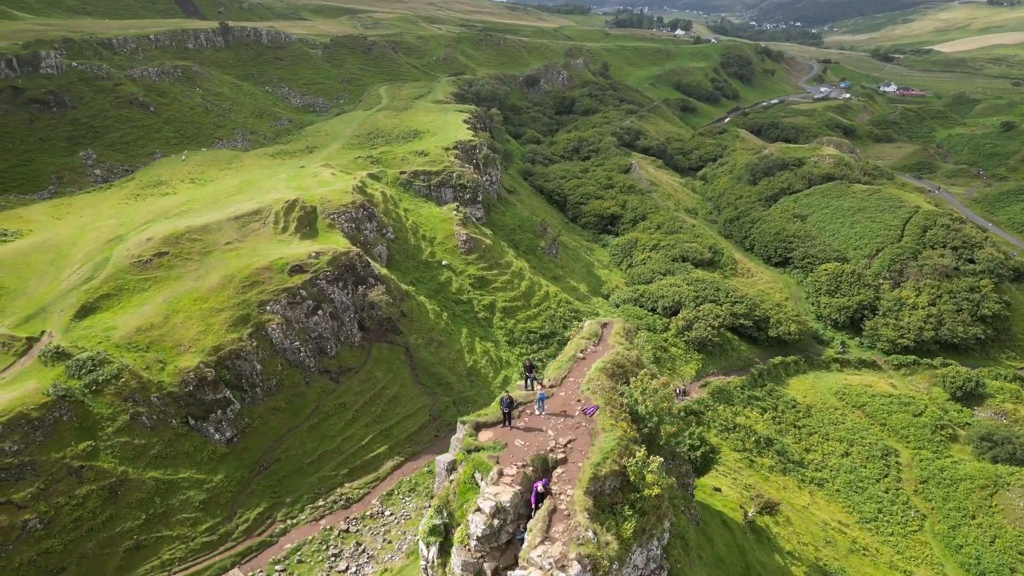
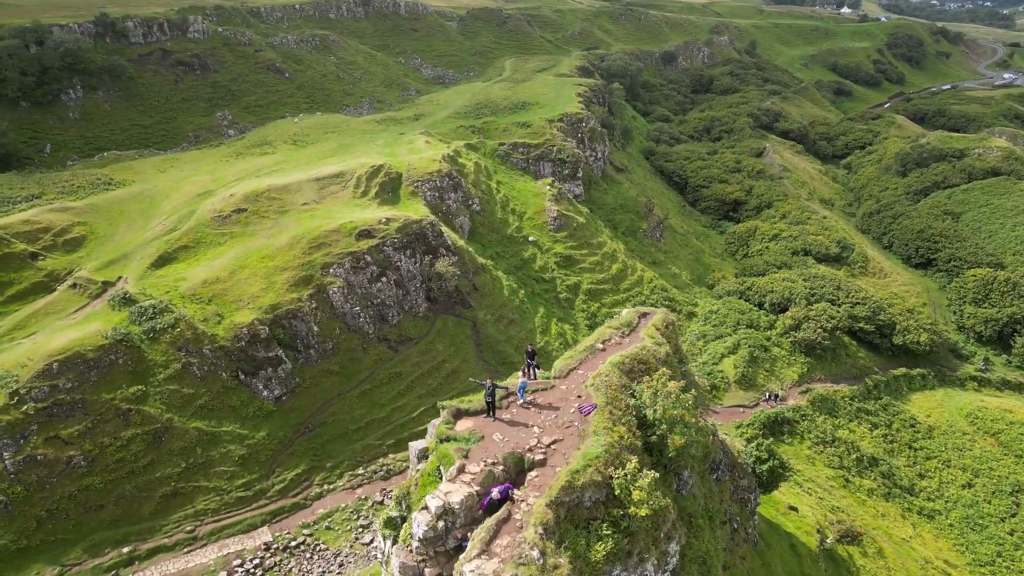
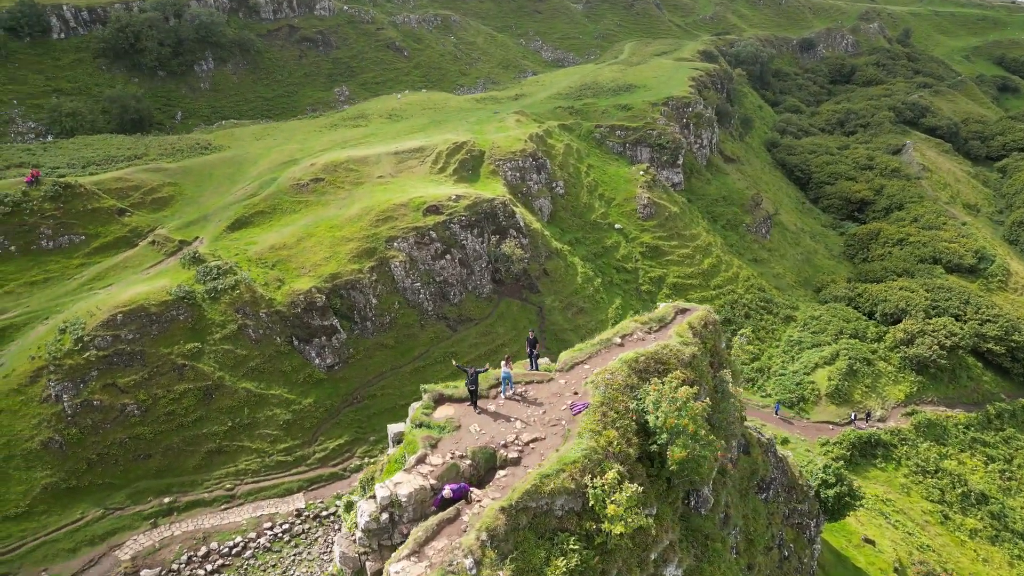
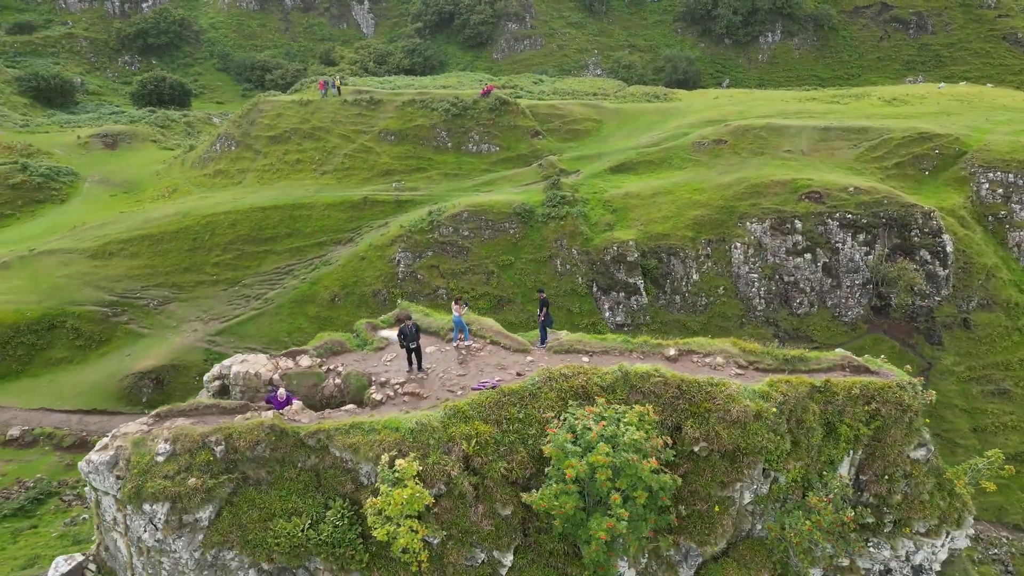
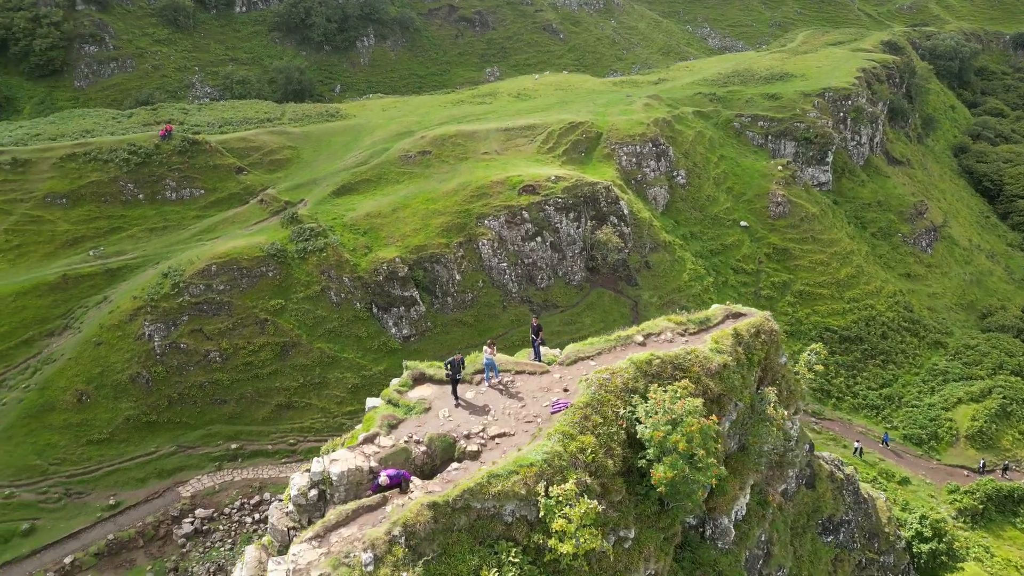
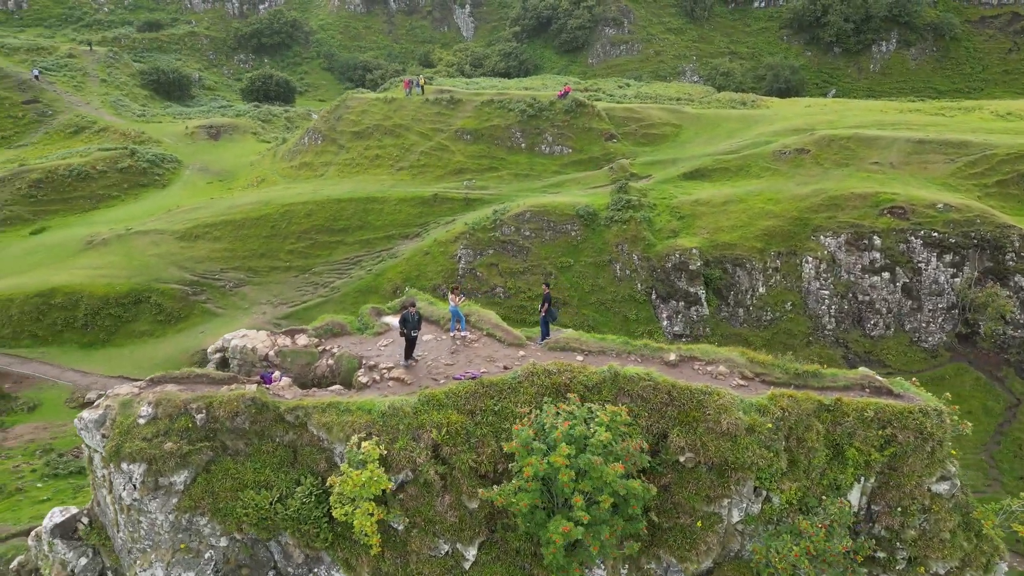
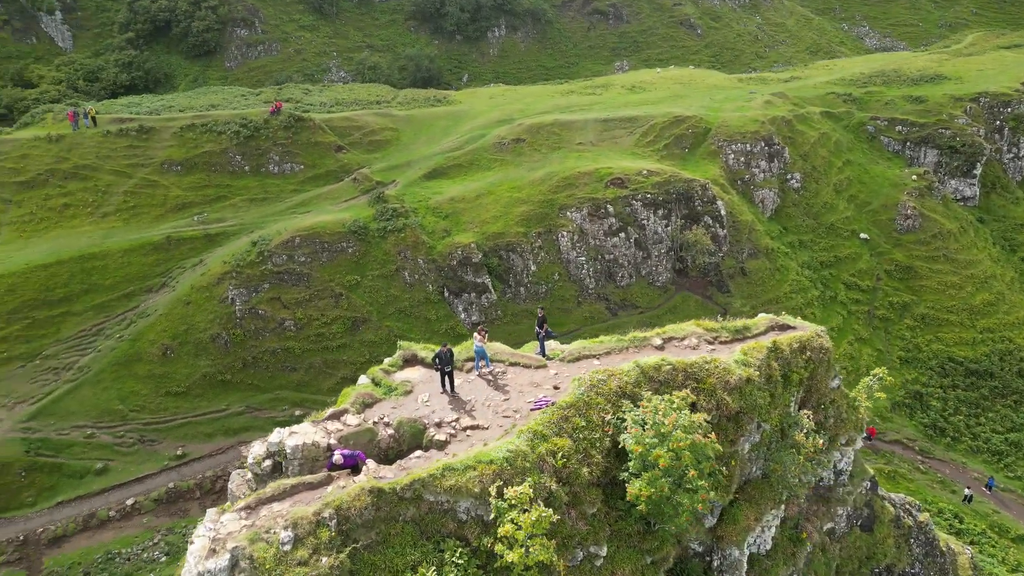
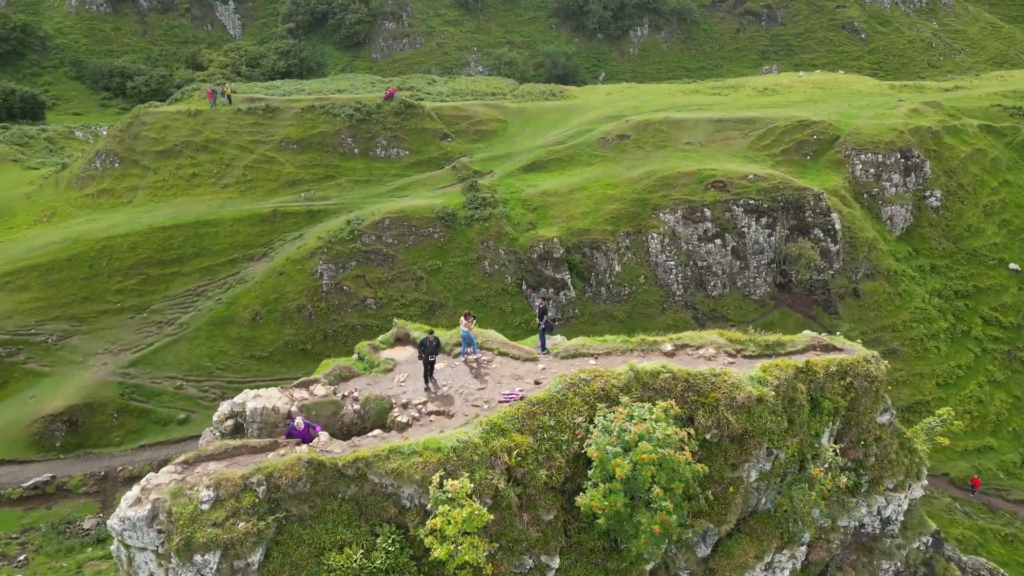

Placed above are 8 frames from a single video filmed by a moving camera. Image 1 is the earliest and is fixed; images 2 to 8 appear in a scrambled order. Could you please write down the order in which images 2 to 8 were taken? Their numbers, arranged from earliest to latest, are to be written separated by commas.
2, 3, 5, 7, 8, 4, 6
